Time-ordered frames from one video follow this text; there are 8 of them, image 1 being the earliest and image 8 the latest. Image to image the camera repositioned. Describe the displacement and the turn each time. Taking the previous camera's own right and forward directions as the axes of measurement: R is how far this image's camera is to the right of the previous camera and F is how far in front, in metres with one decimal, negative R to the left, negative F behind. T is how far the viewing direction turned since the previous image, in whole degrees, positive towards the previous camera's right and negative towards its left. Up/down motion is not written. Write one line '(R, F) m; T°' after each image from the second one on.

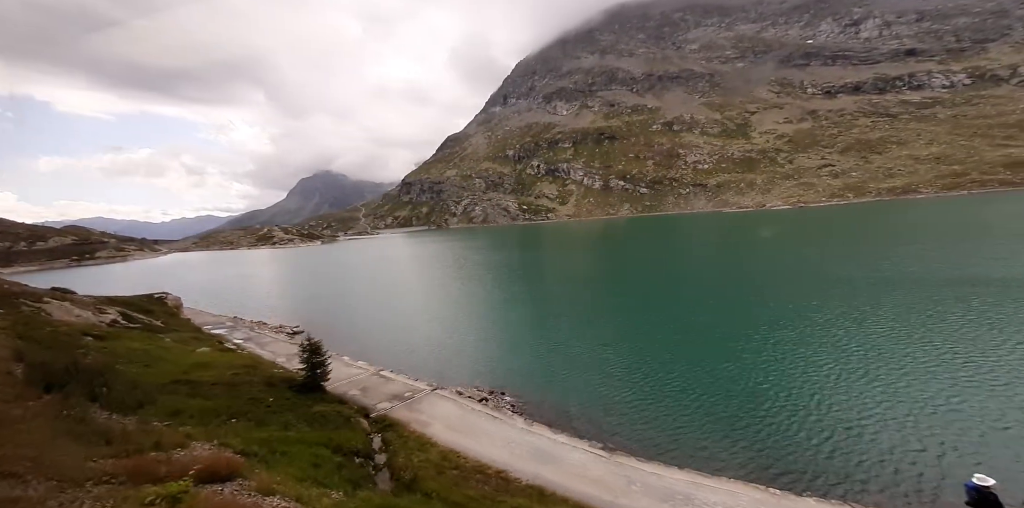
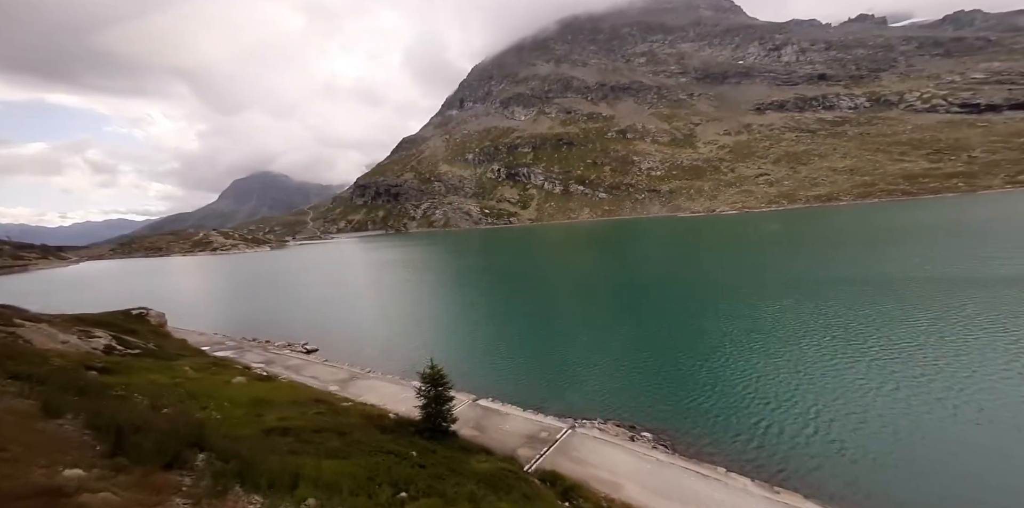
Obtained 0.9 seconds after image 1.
(-9.5, +4.7) m; +7°
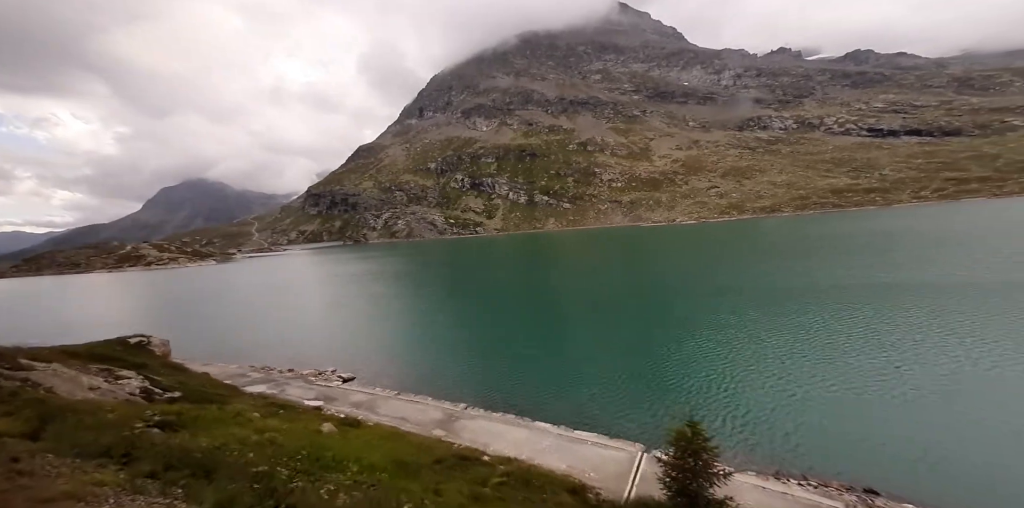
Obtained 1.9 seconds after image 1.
(-9.1, +4.5) m; +7°
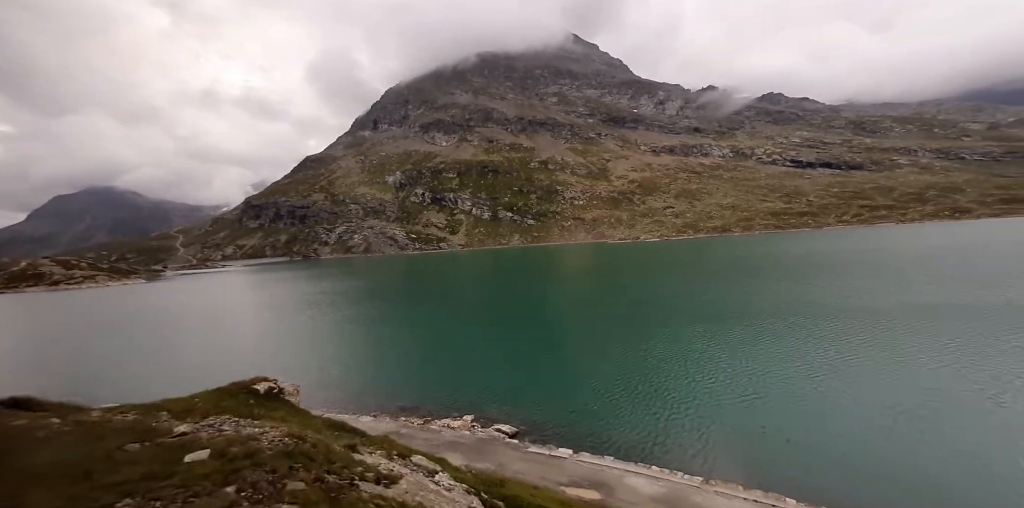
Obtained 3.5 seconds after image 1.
(-15.0, +7.2) m; +8°
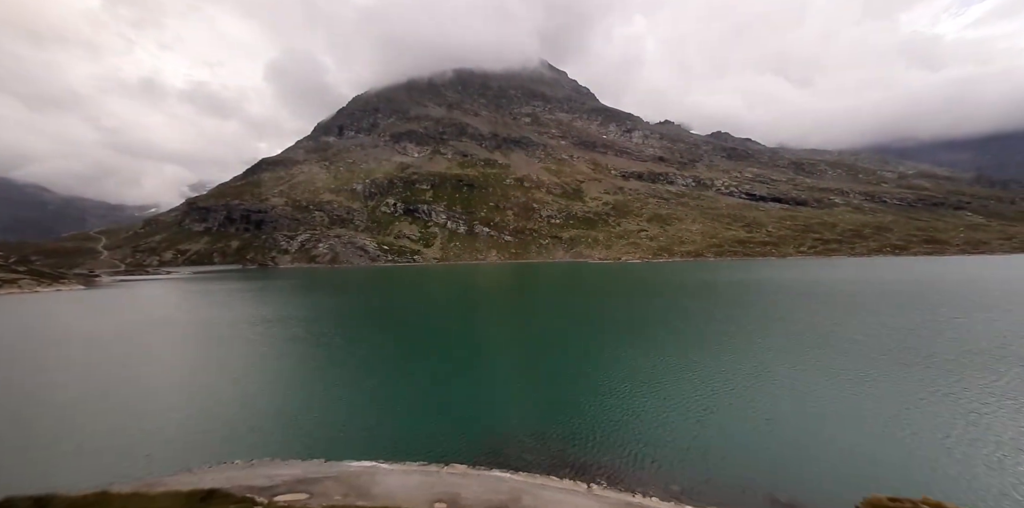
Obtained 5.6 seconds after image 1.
(-15.0, +9.4) m; +7°
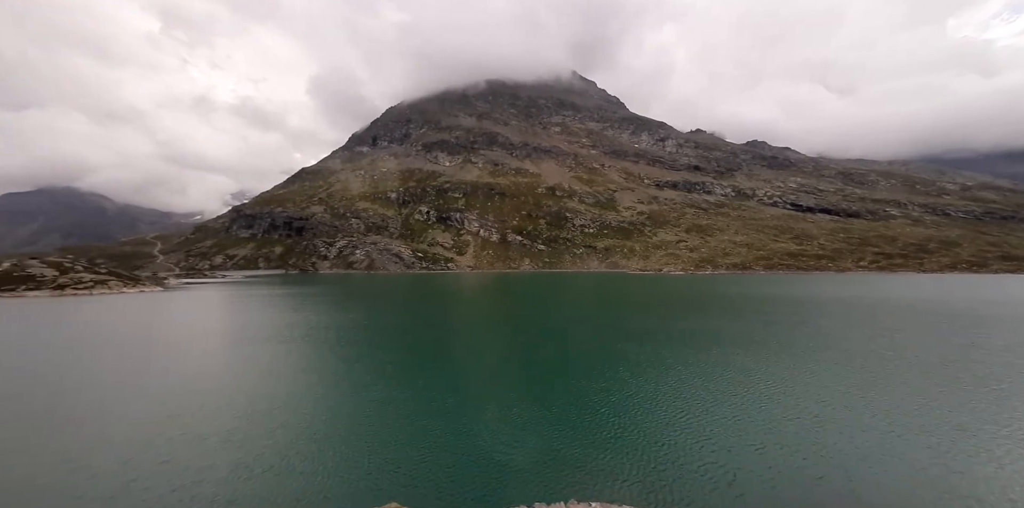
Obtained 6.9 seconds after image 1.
(-8.0, +6.8) m; -4°
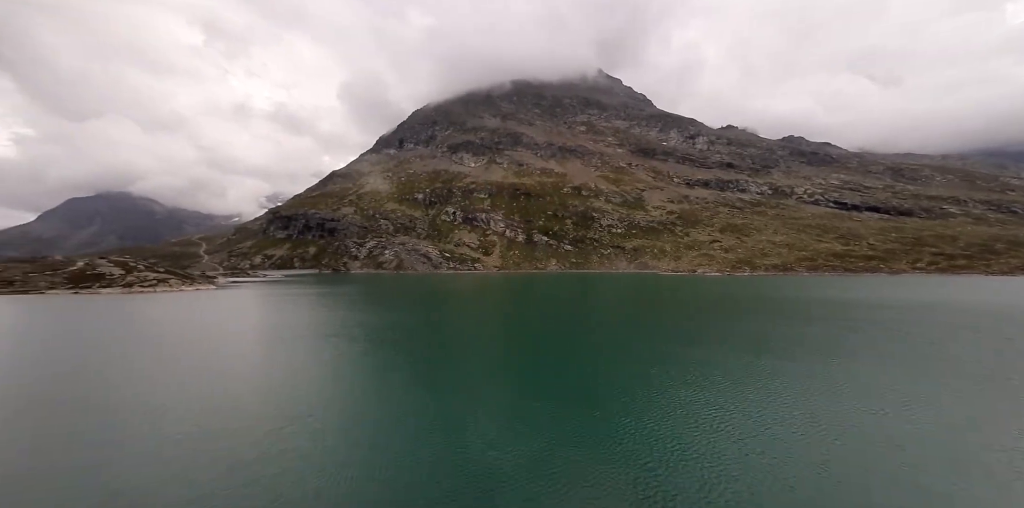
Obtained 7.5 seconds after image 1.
(-6.1, +6.2) m; -3°
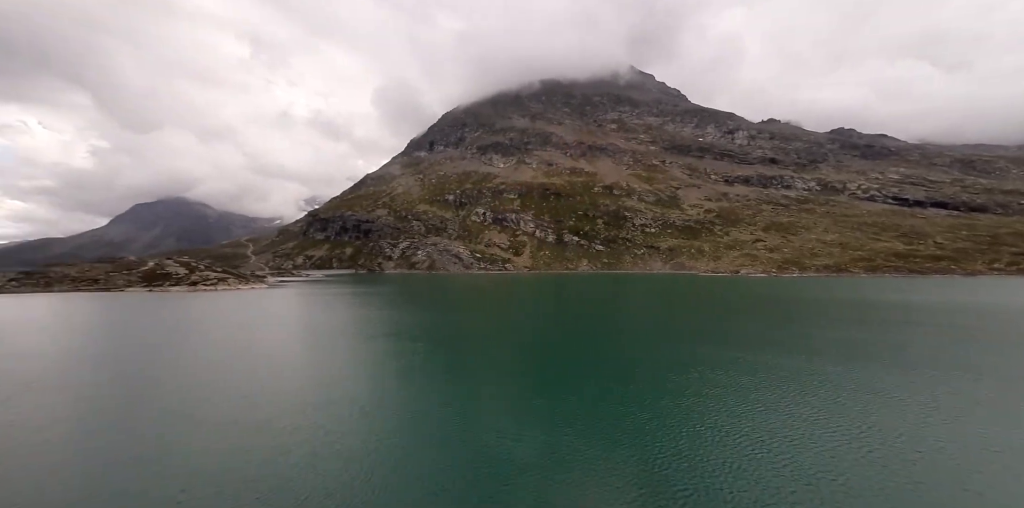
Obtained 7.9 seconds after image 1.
(-5.6, +10.5) m; -4°
